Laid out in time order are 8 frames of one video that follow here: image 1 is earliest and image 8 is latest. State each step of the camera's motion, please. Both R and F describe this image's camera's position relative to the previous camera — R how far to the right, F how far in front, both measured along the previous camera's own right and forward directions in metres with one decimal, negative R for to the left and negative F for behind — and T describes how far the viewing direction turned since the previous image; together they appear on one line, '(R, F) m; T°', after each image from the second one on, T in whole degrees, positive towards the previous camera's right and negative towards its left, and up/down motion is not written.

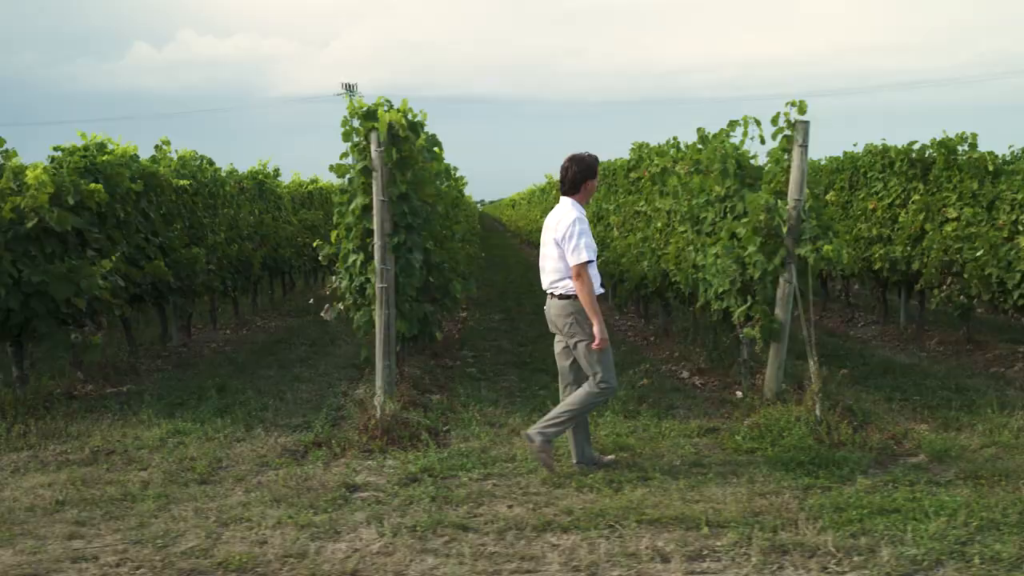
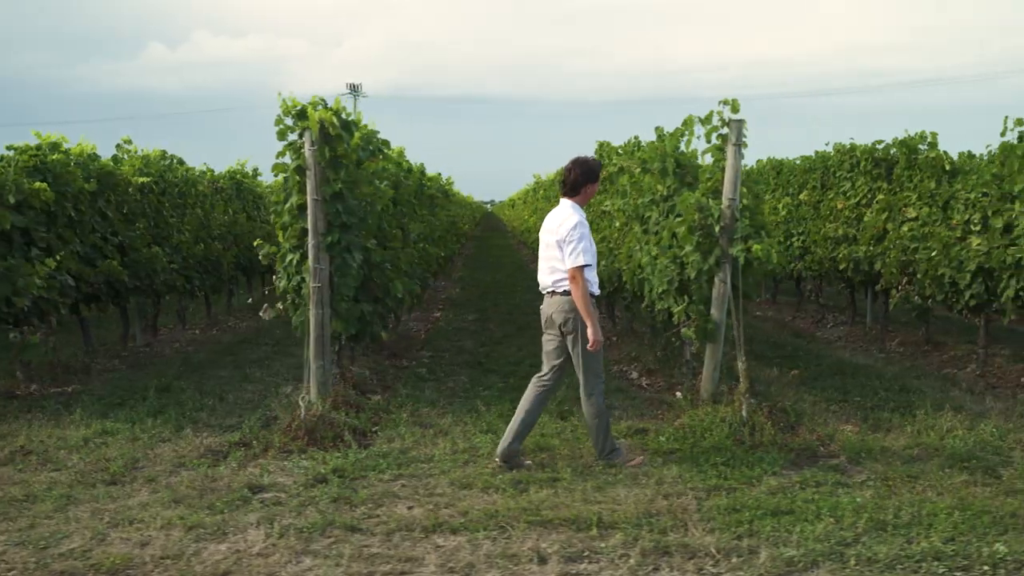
(+0.3, 0.0) m; 0°
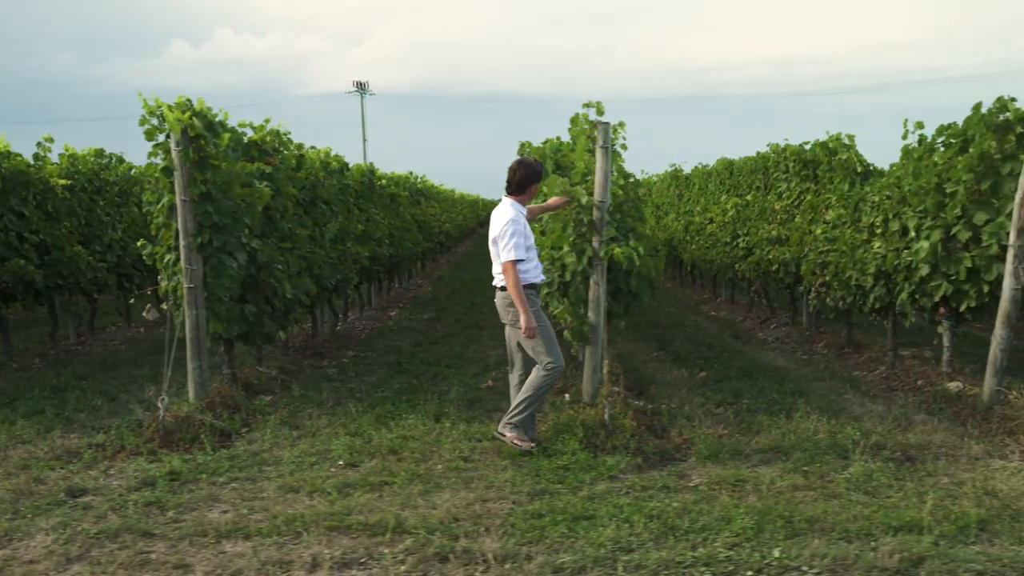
(+0.6, 0.0) m; +1°
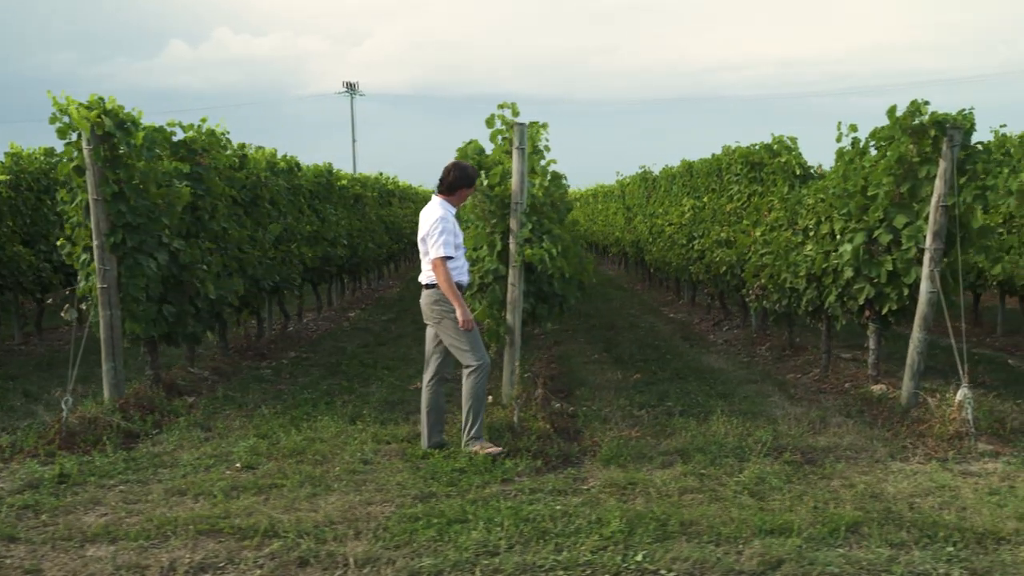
(+0.3, 0.0) m; +1°
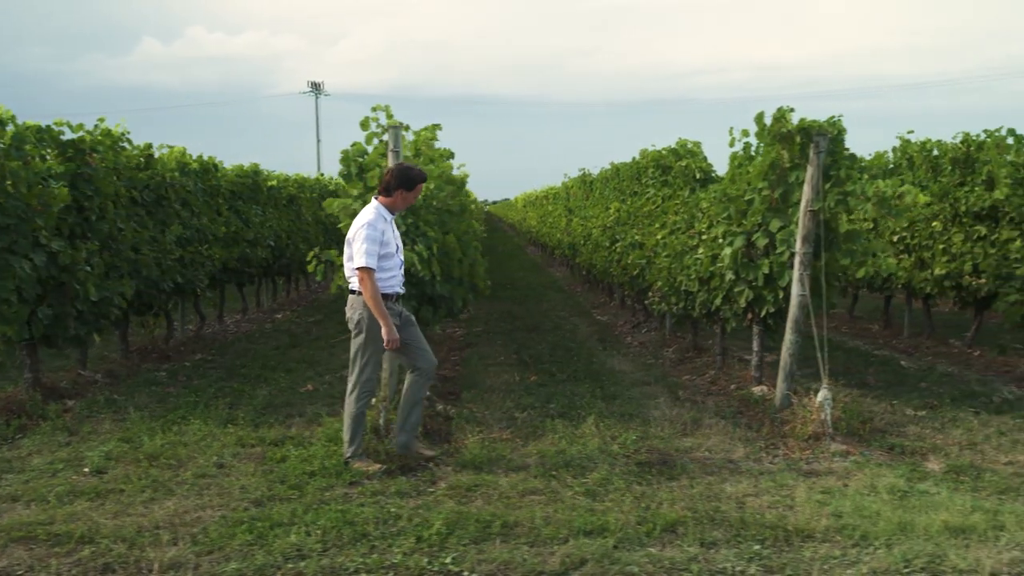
(+0.4, 0.0) m; +3°
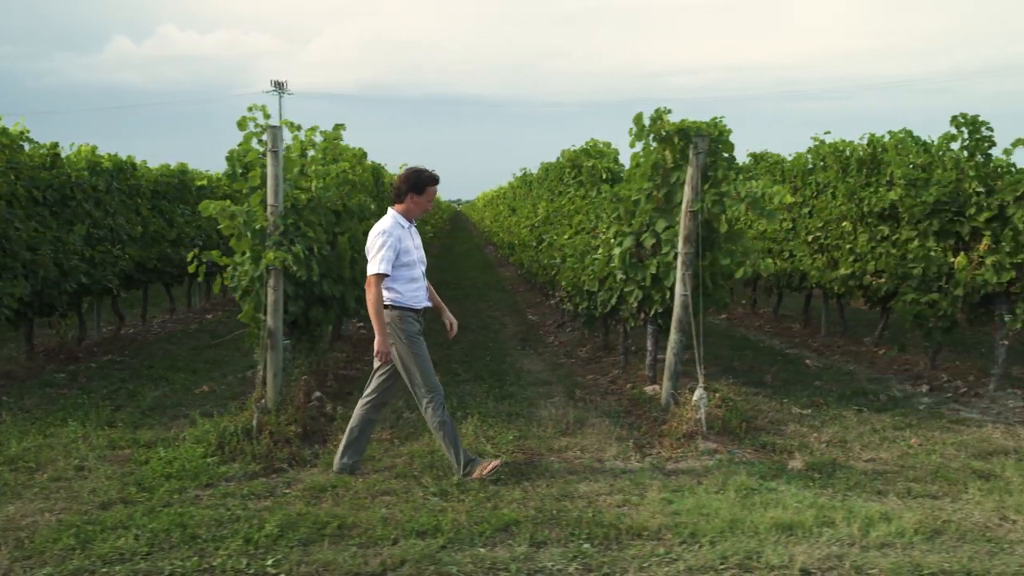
(+0.4, 0.0) m; +2°
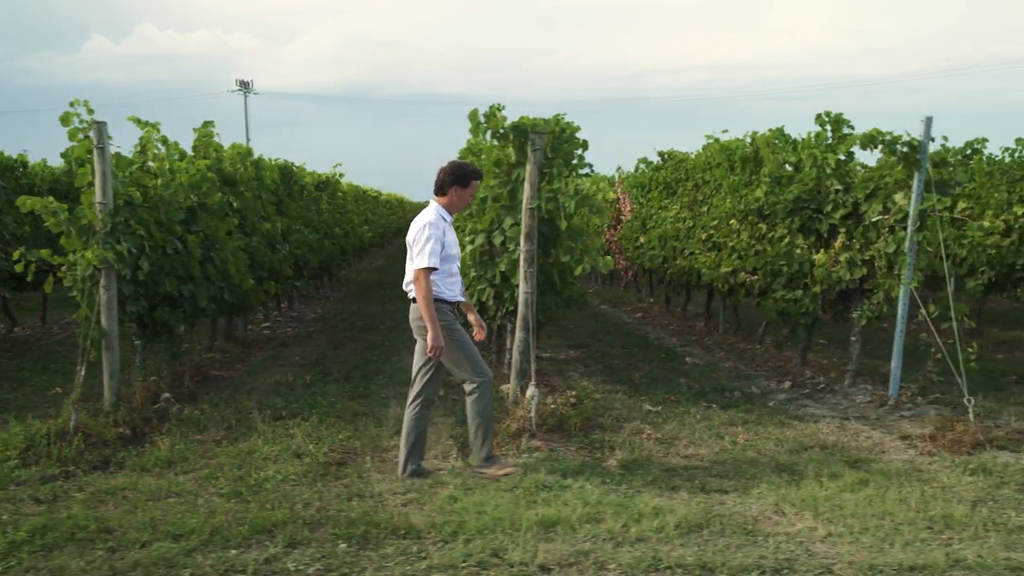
(+0.6, 0.0) m; +3°
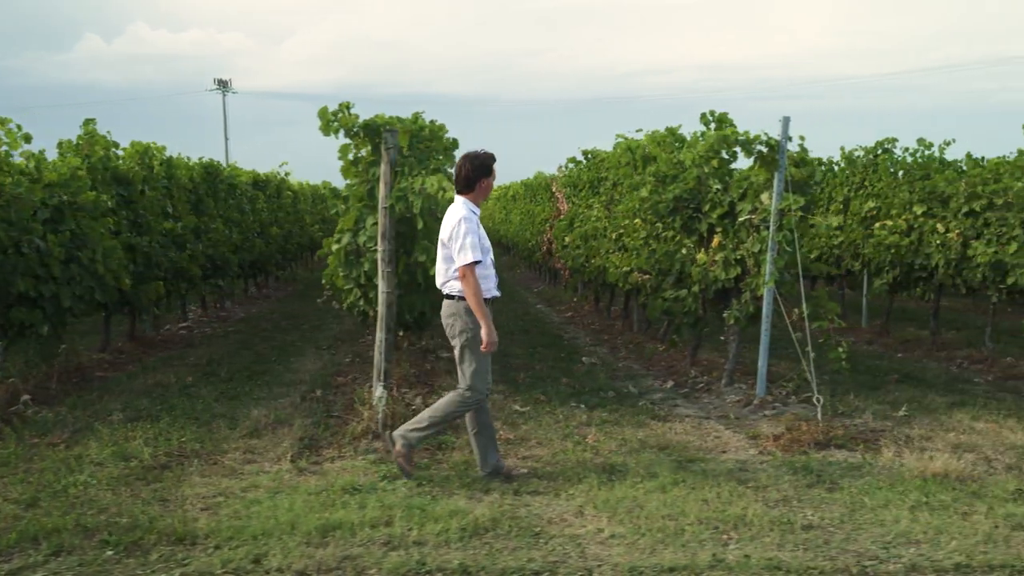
(+0.6, 0.0) m; +2°
